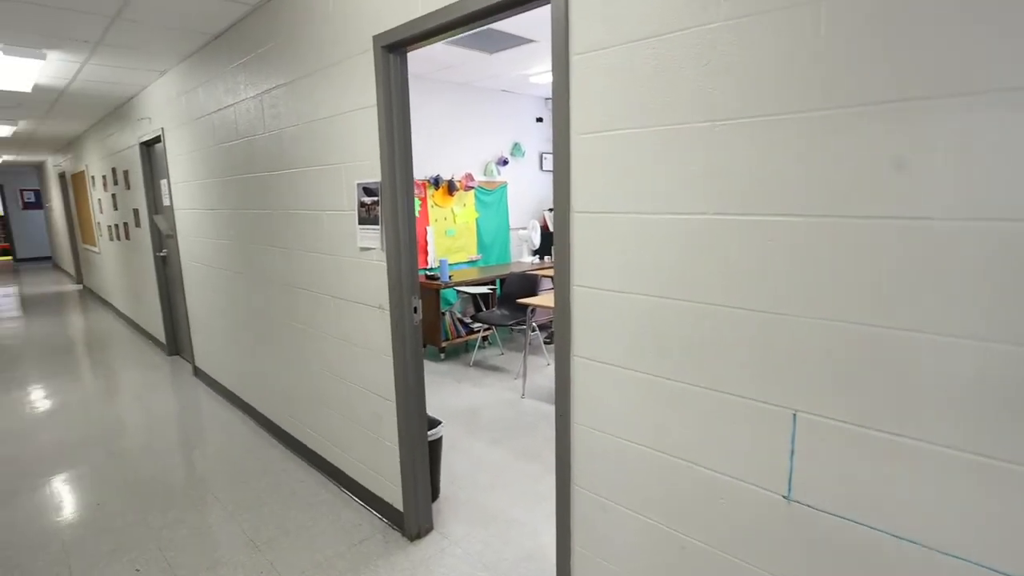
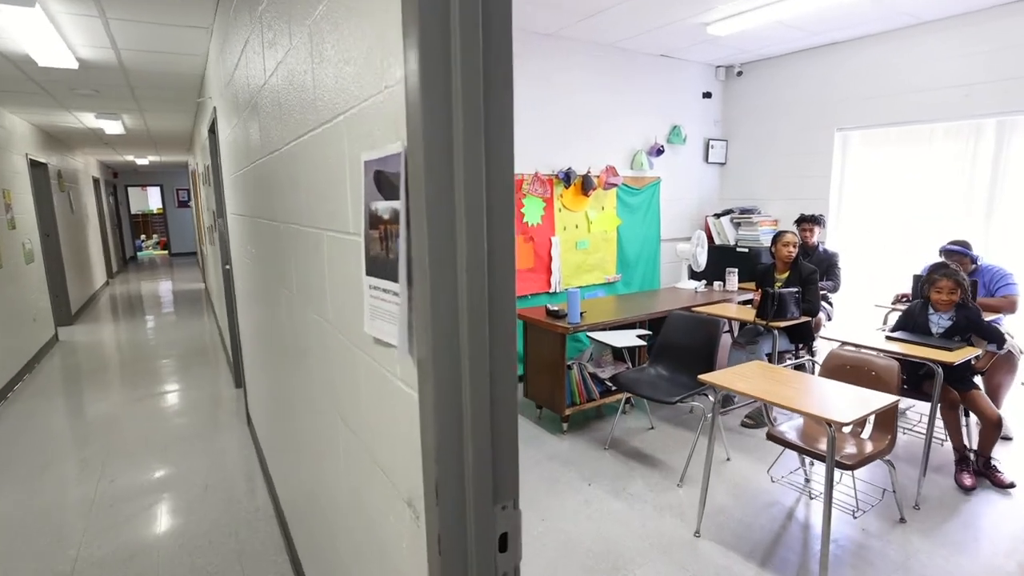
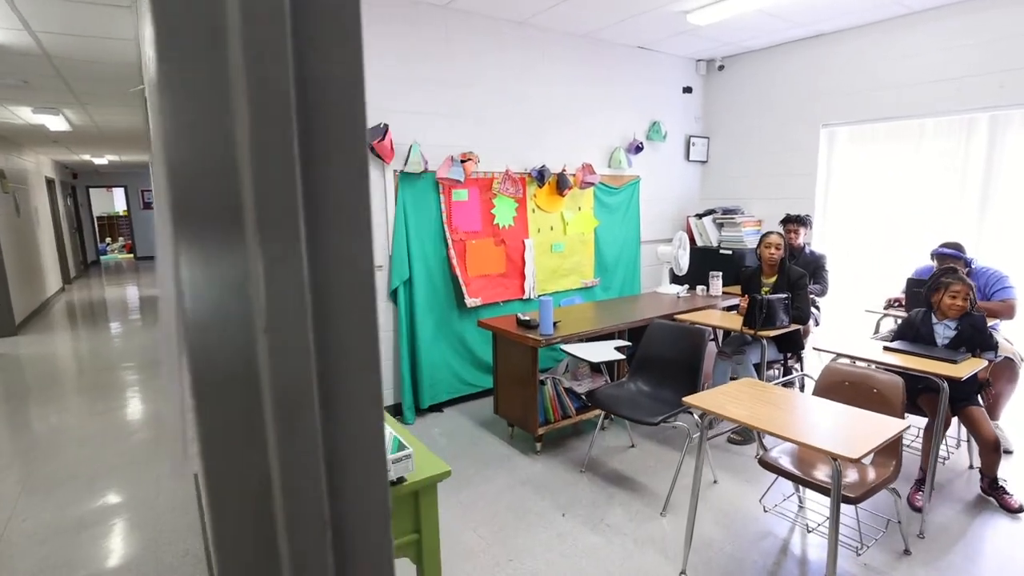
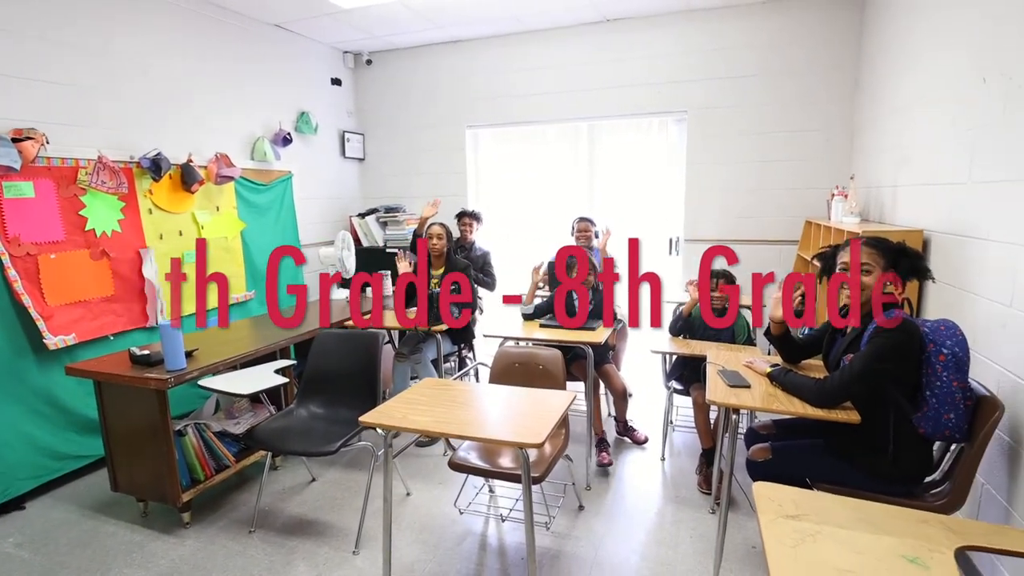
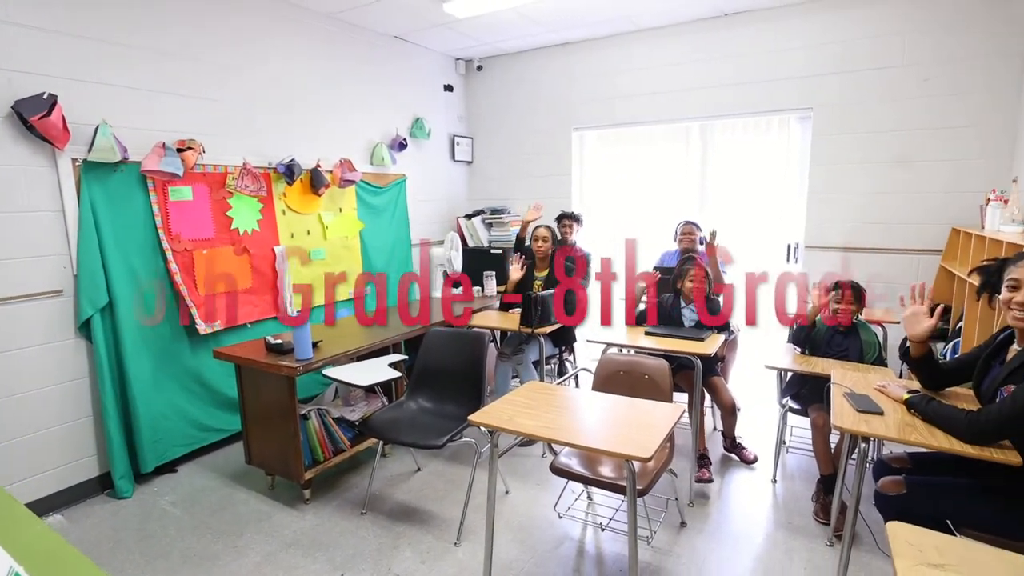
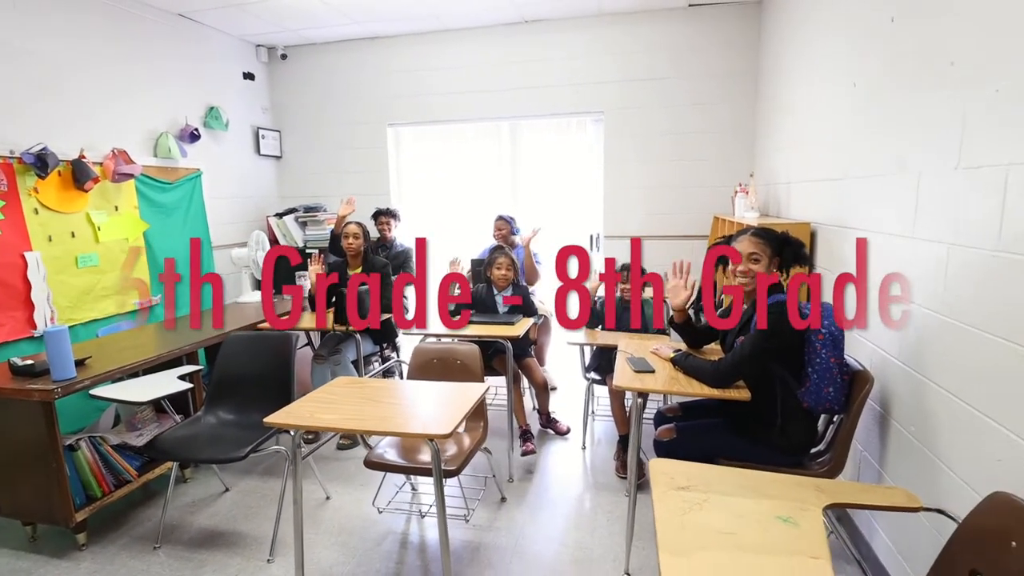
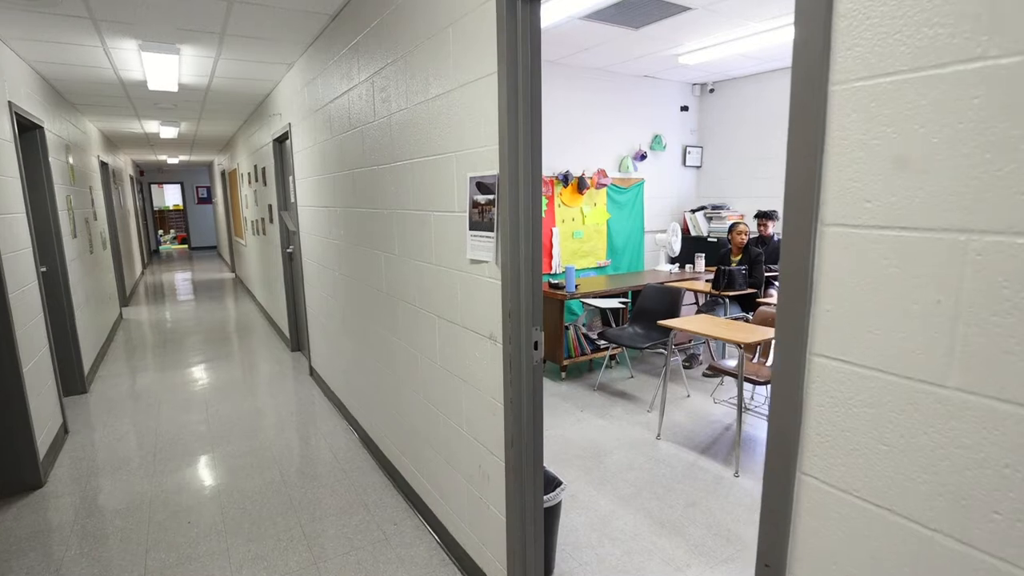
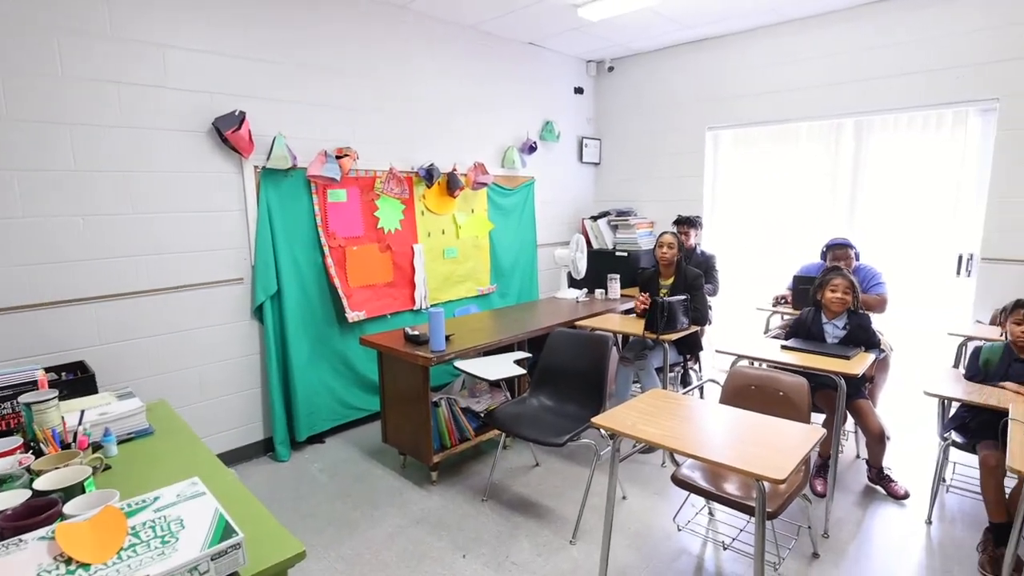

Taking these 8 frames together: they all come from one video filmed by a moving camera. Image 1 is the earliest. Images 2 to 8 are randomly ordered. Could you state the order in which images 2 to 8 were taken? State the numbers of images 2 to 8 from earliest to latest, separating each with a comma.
7, 2, 3, 8, 5, 4, 6
